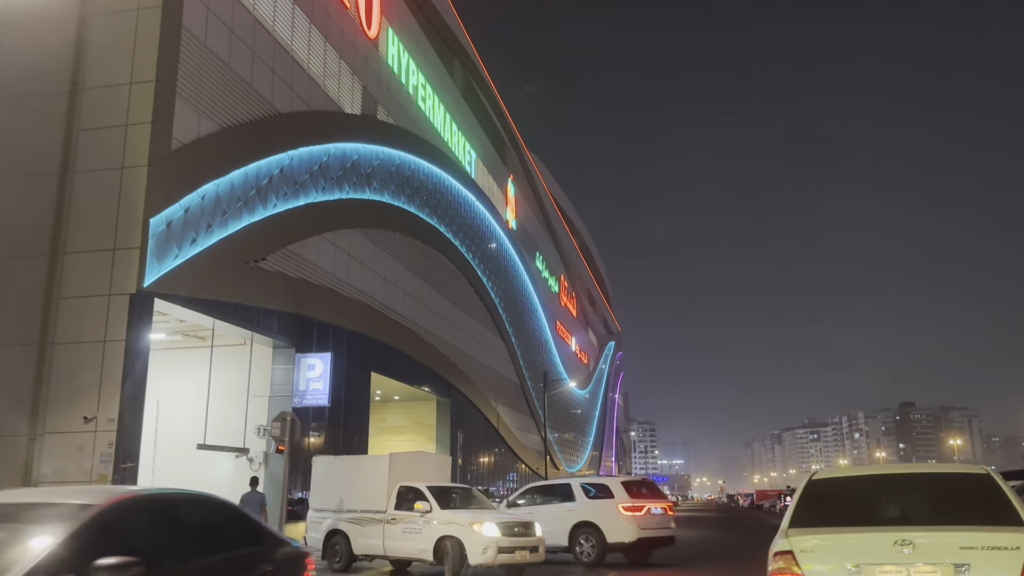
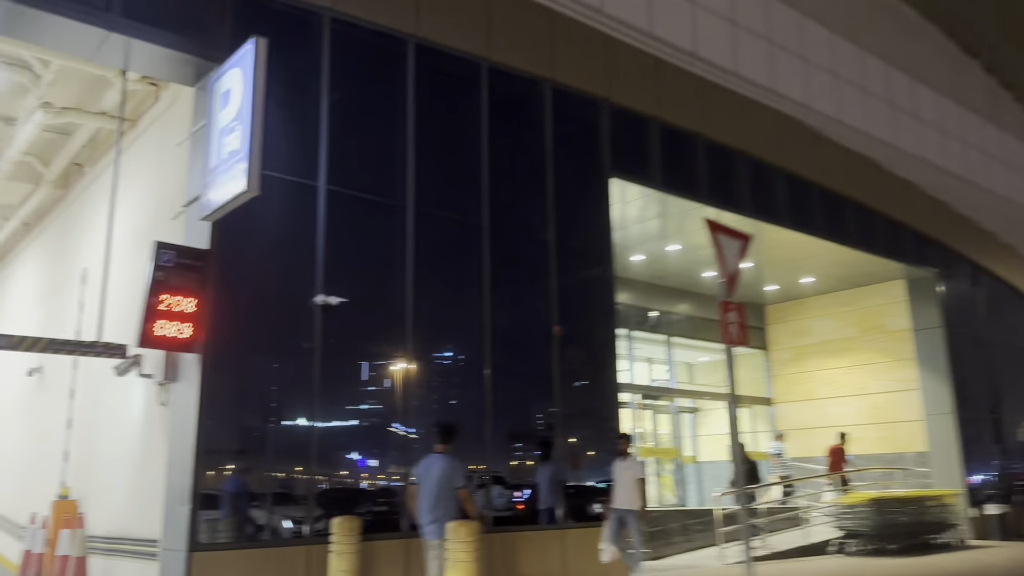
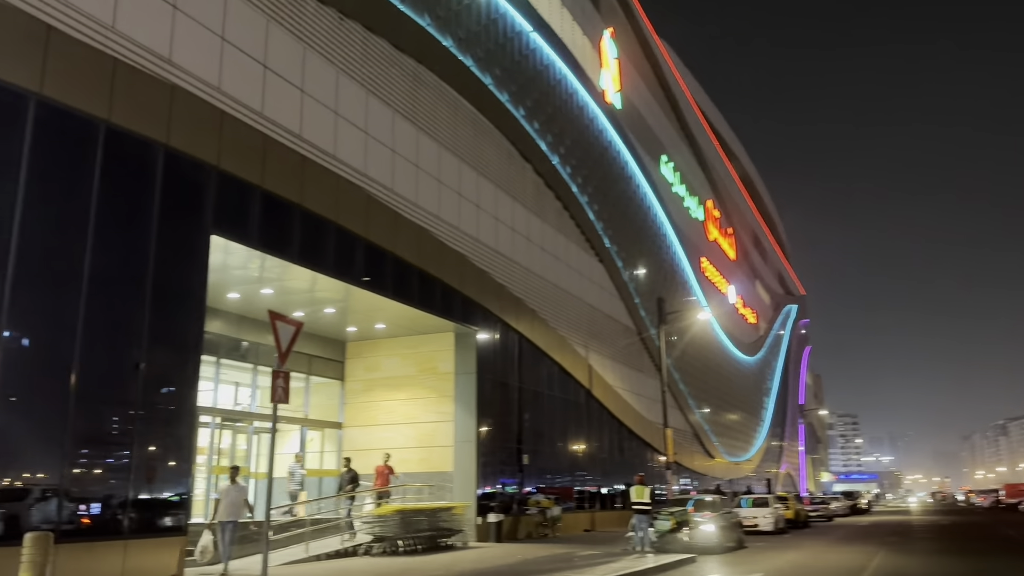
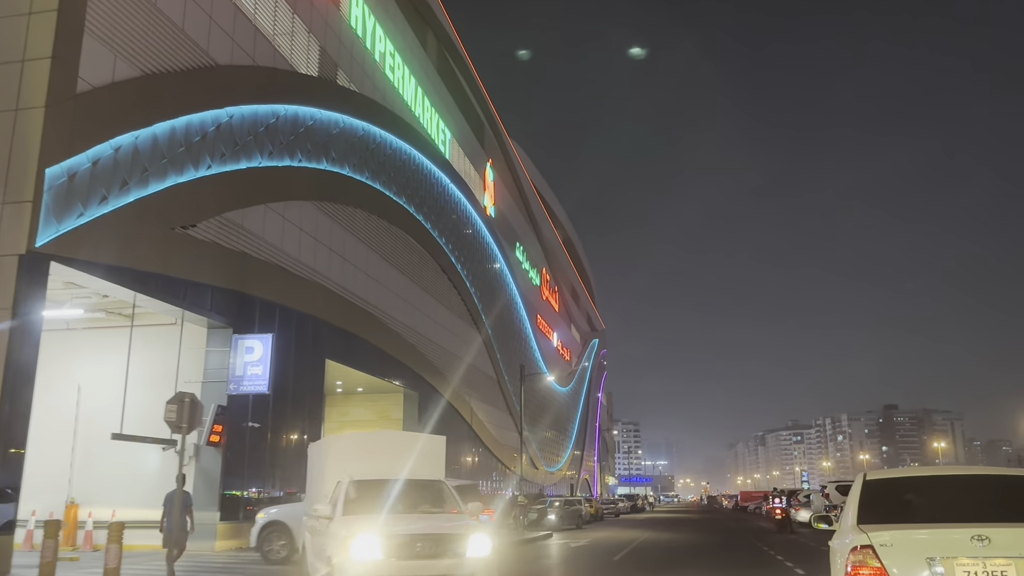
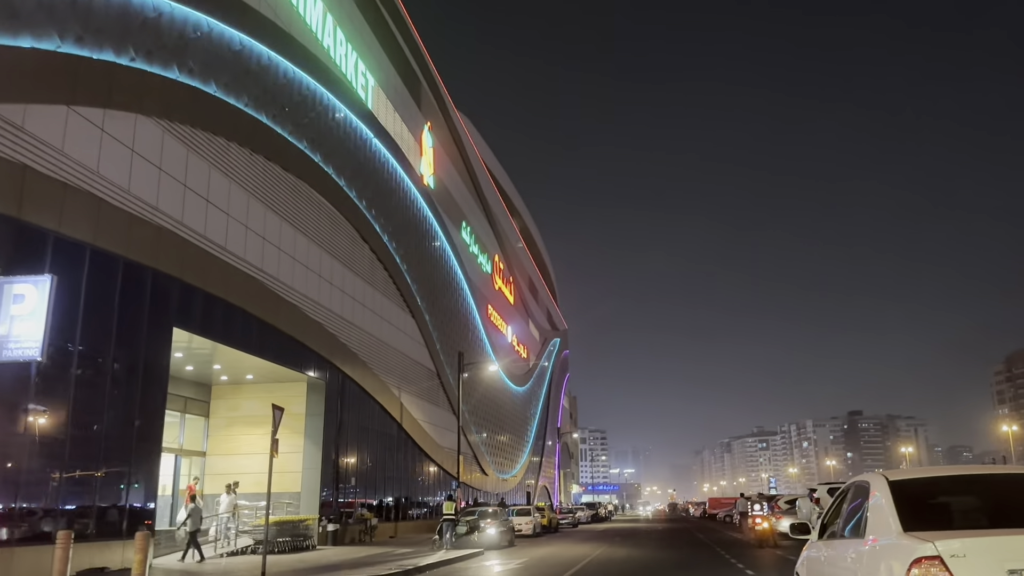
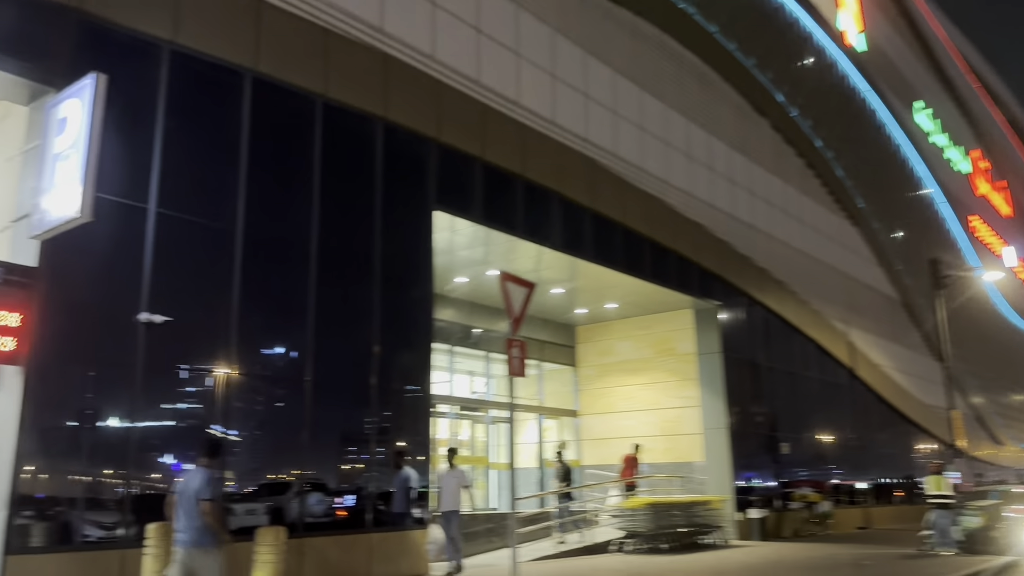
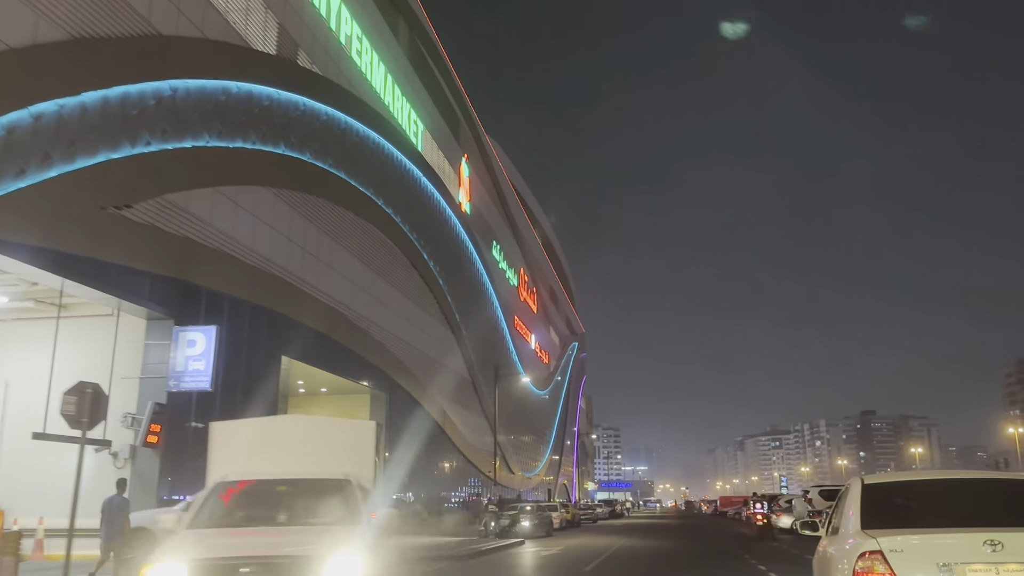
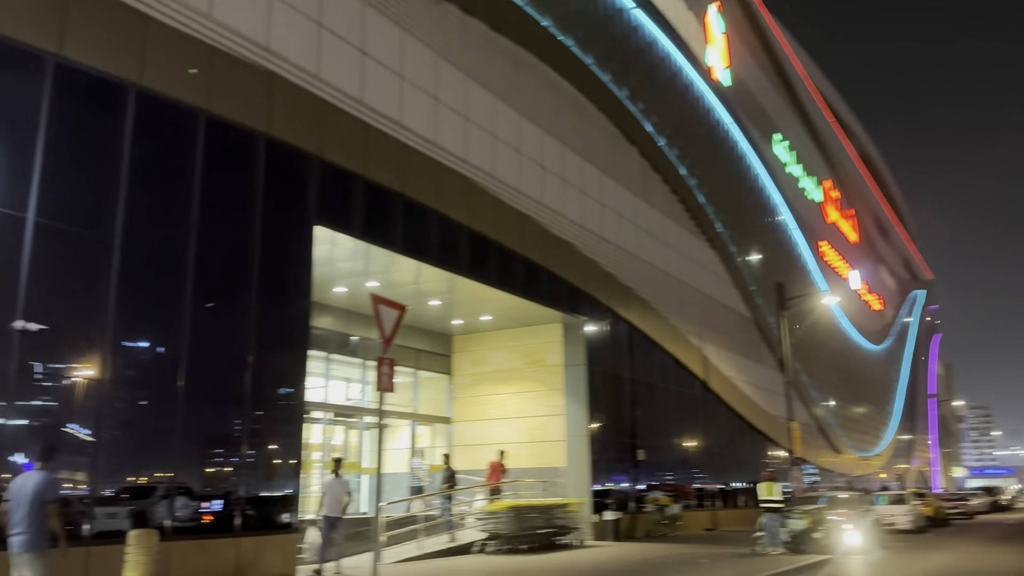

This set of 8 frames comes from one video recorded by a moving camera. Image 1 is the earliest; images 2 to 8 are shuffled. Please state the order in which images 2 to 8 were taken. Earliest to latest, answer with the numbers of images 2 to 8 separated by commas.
4, 7, 5, 3, 8, 6, 2
